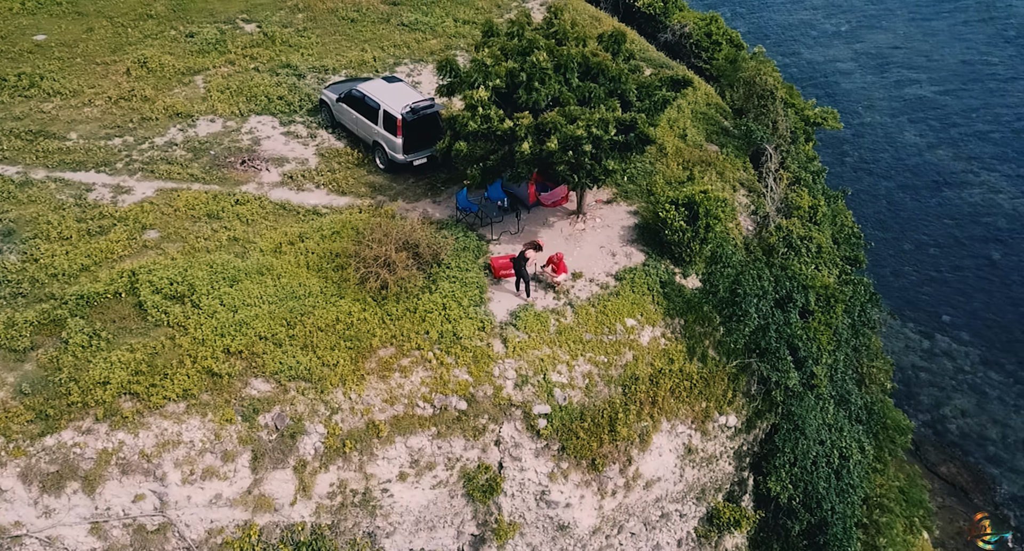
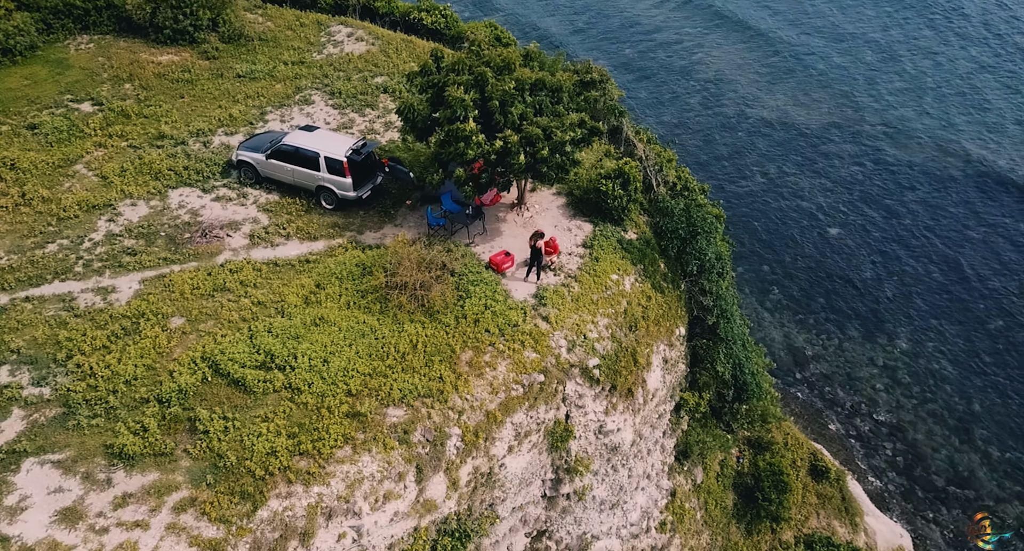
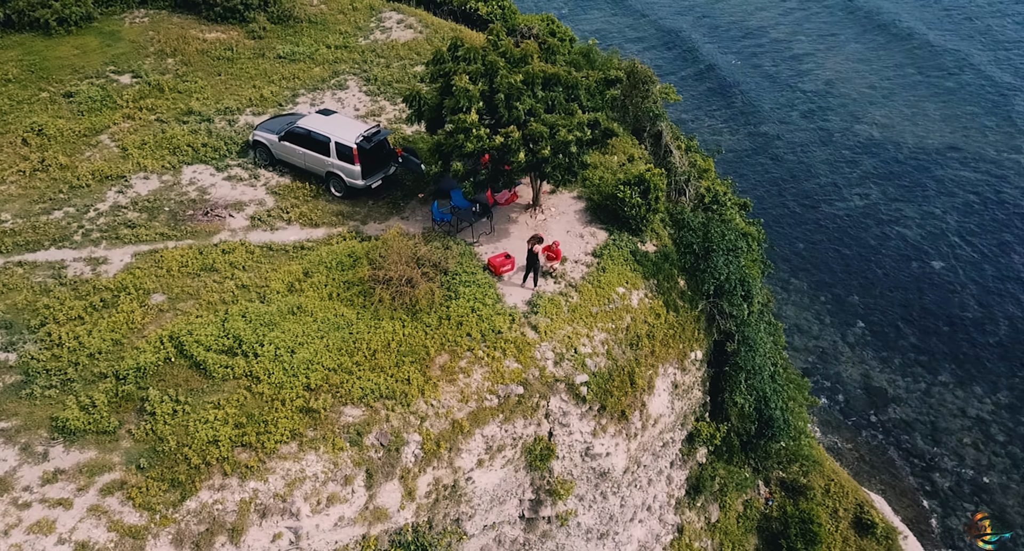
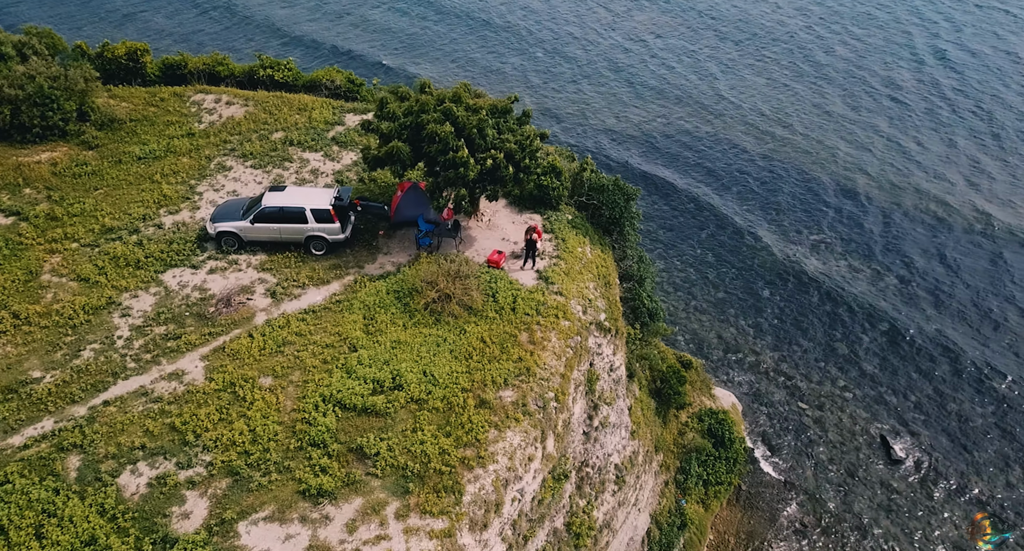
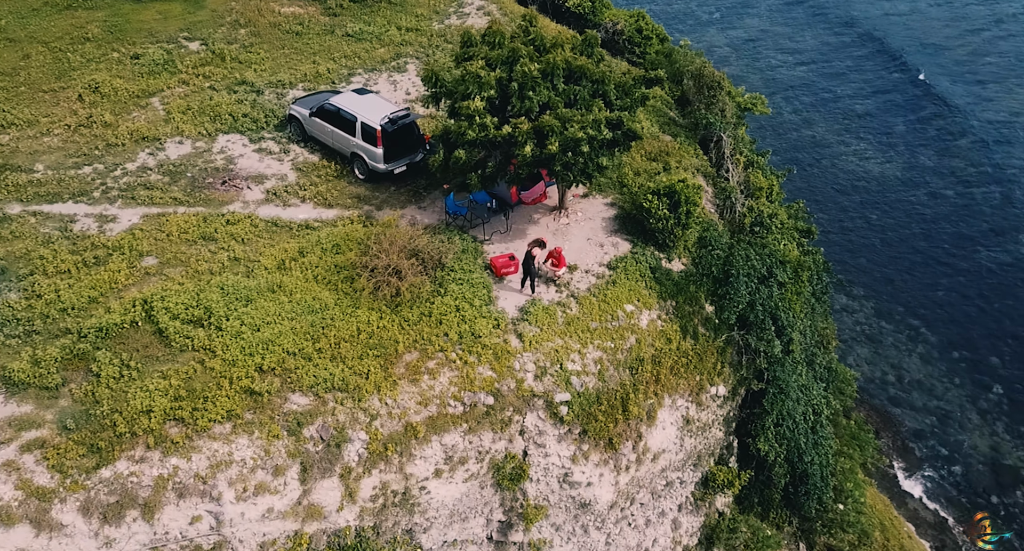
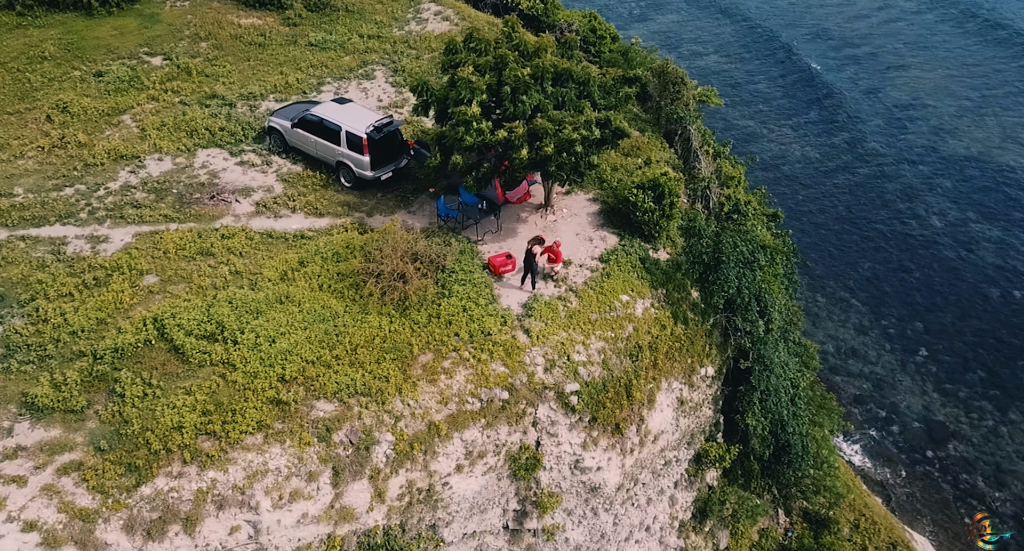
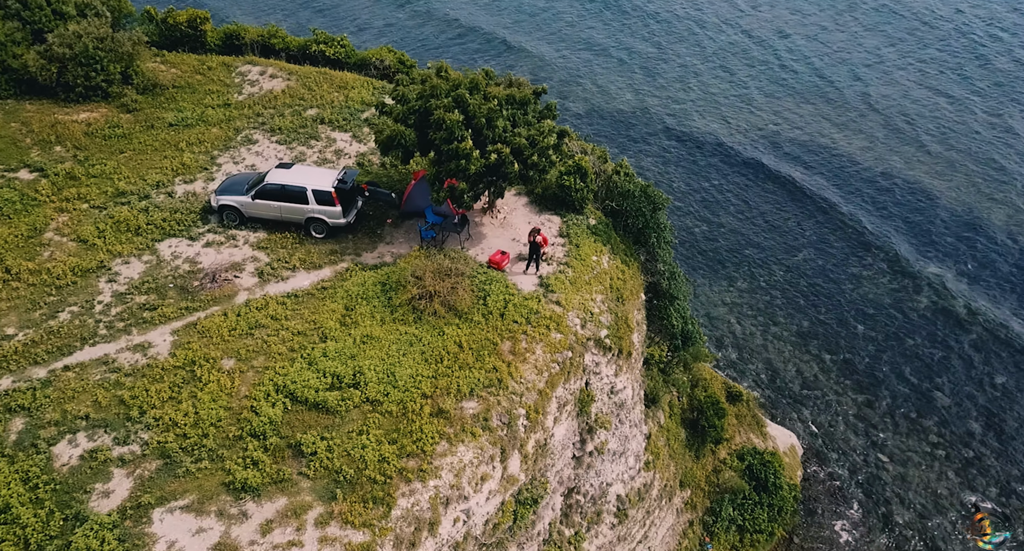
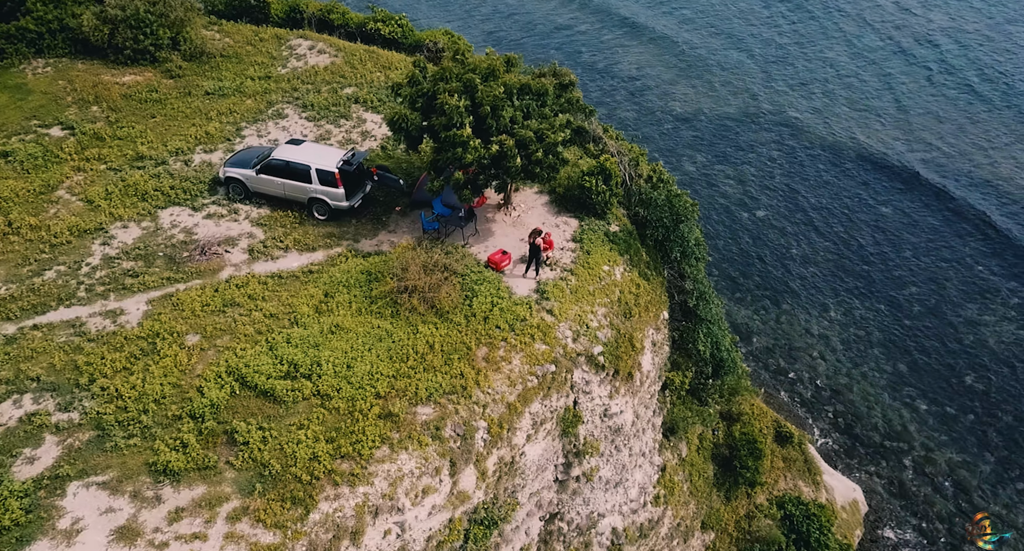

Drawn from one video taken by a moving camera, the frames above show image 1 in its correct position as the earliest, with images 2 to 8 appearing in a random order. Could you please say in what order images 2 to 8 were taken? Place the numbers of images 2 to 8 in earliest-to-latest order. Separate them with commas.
5, 6, 3, 2, 8, 7, 4
